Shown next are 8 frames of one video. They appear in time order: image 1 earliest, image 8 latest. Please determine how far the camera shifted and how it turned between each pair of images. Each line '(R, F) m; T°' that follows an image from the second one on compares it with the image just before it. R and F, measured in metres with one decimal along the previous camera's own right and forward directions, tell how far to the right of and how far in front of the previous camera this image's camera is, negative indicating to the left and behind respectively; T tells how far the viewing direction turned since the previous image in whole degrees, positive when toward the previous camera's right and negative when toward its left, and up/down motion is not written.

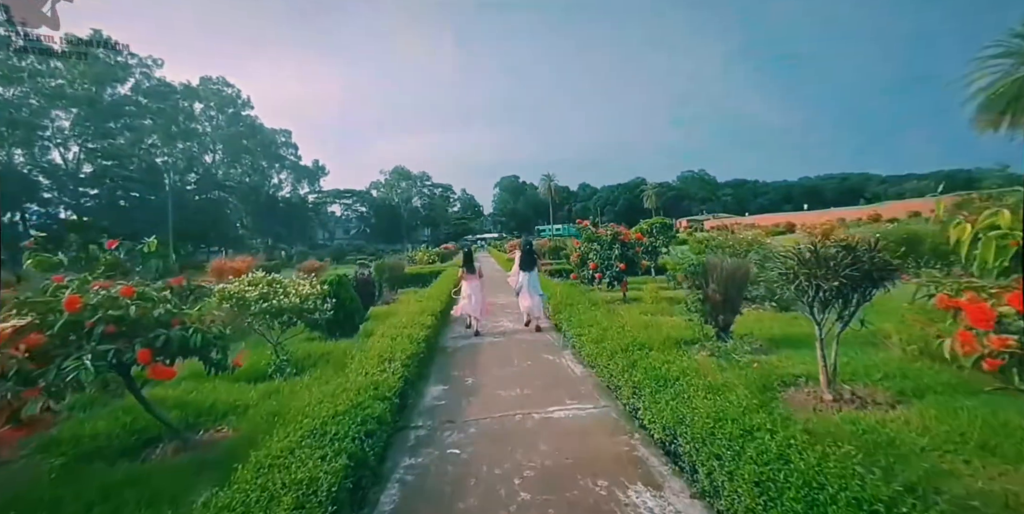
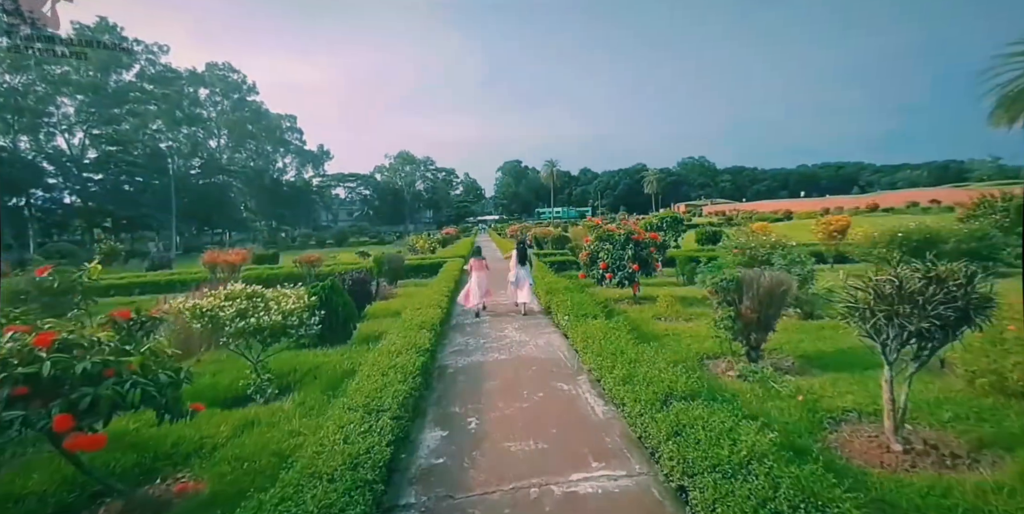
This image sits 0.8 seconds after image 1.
(0.0, +0.1) m; 0°
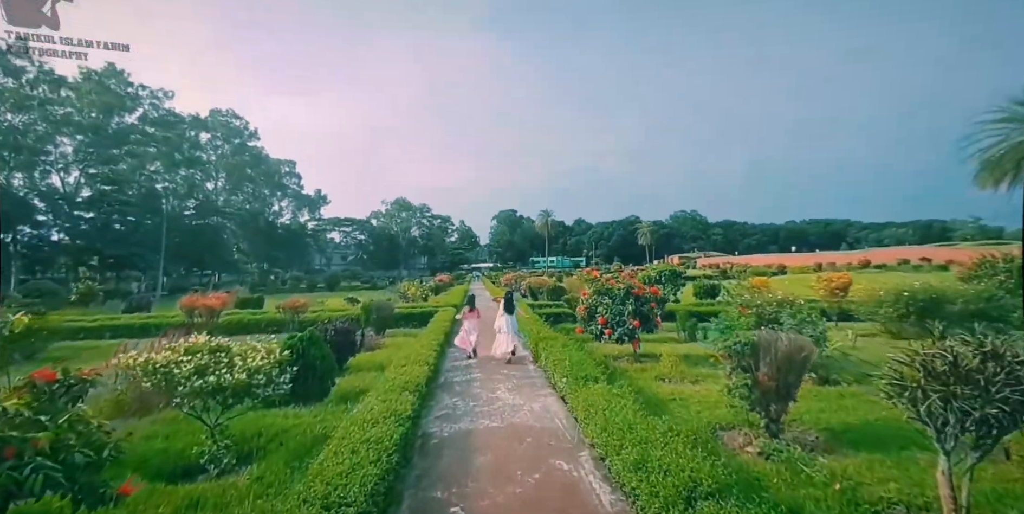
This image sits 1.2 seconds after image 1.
(0.0, +0.1) m; +1°
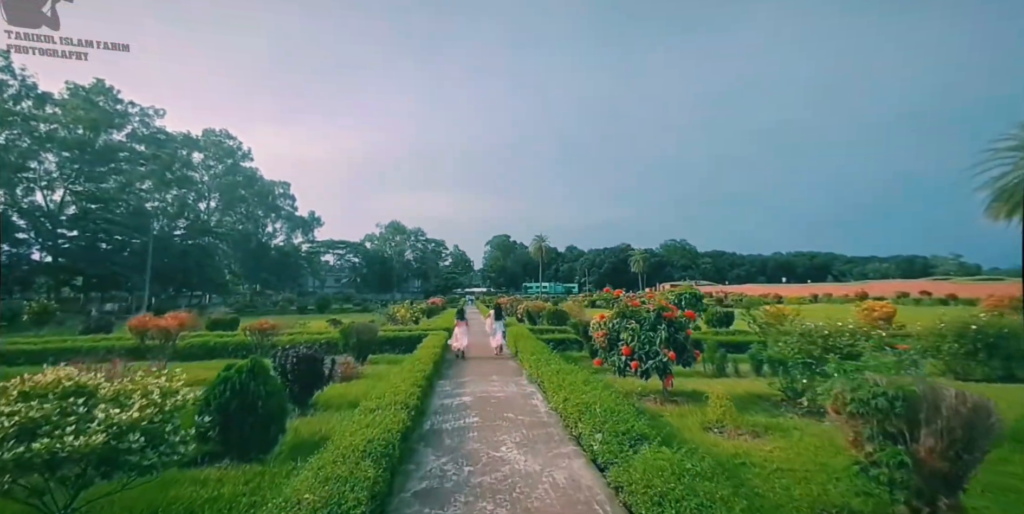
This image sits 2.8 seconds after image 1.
(0.0, +0.2) m; +1°
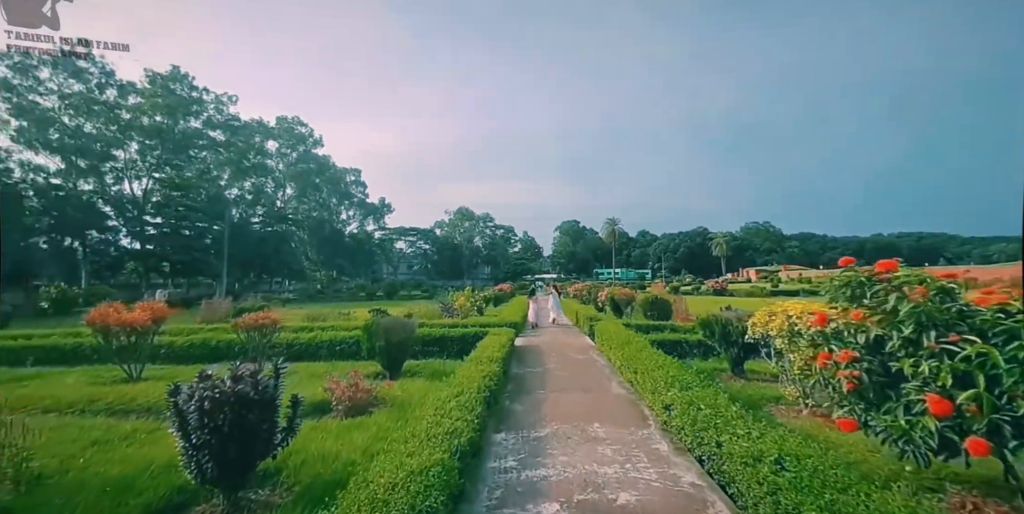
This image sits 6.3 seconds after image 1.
(-0.4, +1.6) m; -9°
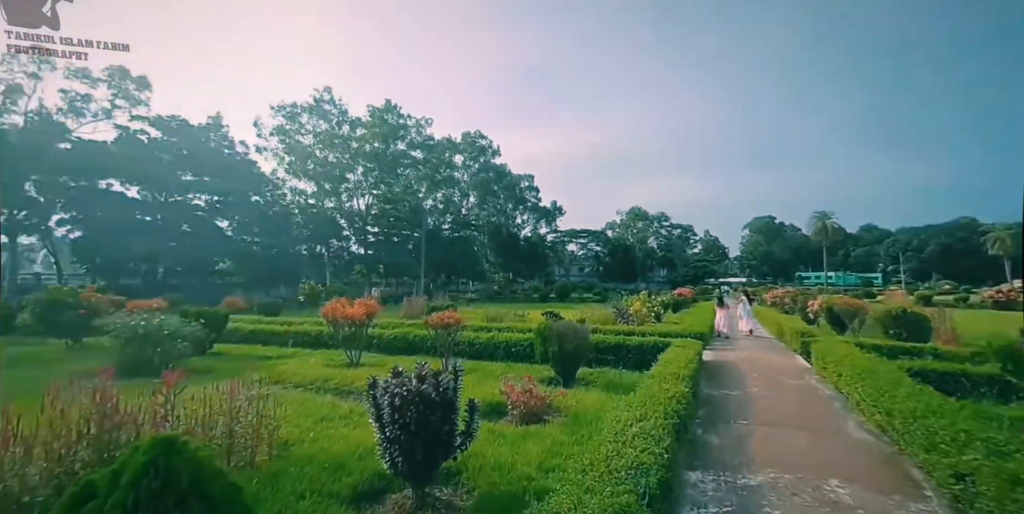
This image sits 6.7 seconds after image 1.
(-0.4, +0.7) m; -23°
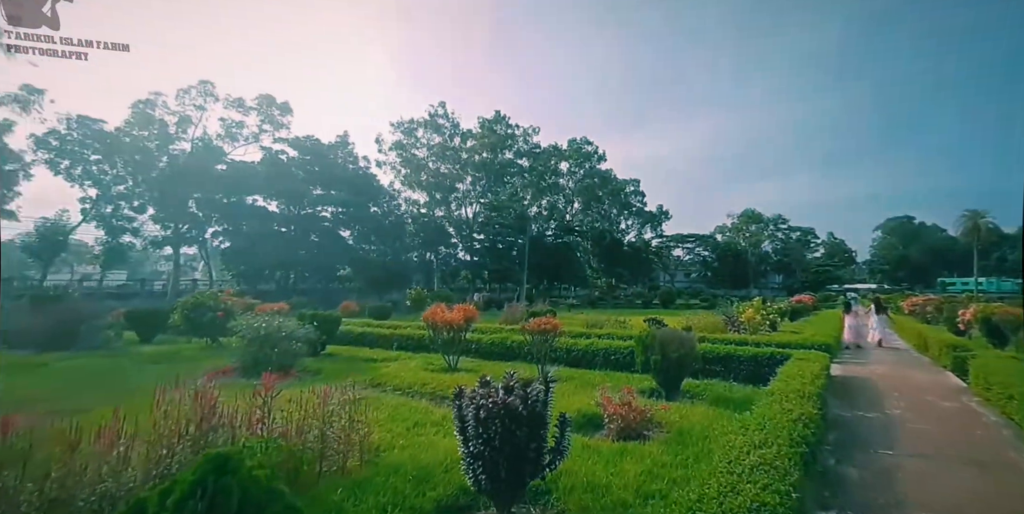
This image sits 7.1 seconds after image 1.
(-1.3, -0.1) m; -9°
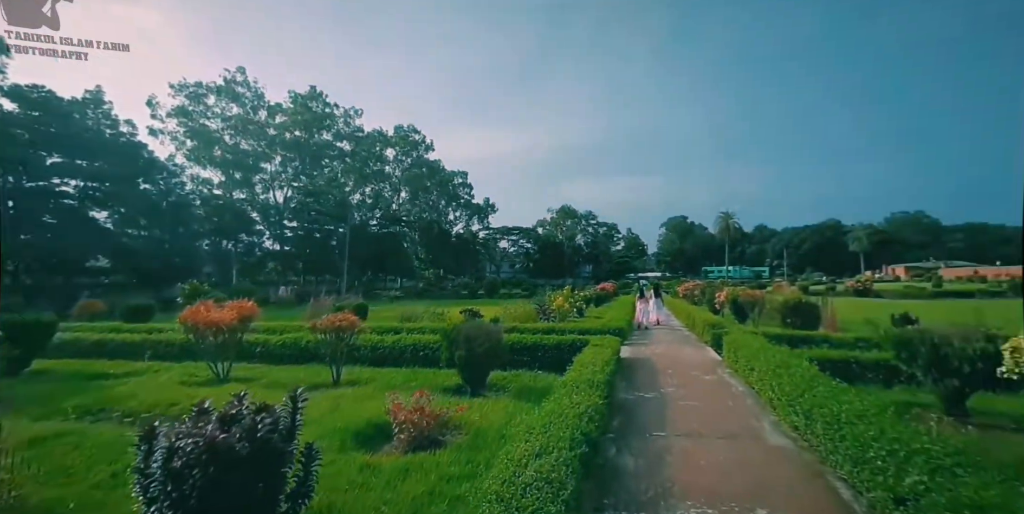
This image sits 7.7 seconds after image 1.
(+1.4, -0.1) m; +18°
